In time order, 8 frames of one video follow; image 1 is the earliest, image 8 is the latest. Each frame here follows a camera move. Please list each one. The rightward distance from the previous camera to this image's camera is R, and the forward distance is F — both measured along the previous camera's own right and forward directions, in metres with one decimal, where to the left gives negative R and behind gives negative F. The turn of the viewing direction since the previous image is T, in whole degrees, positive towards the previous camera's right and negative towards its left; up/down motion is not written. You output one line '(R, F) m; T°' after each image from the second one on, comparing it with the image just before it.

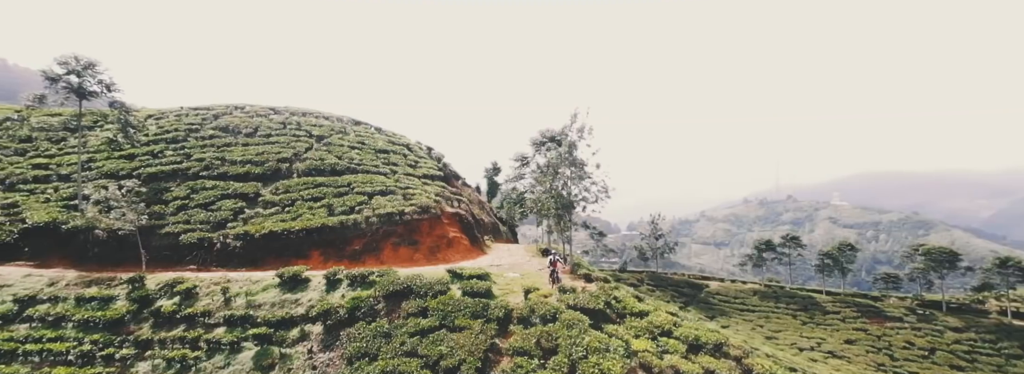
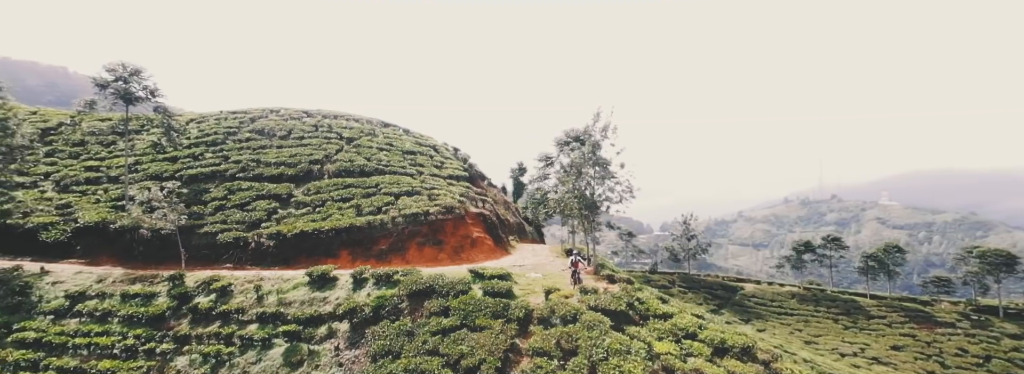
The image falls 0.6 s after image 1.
(+0.2, 0.0) m; -3°
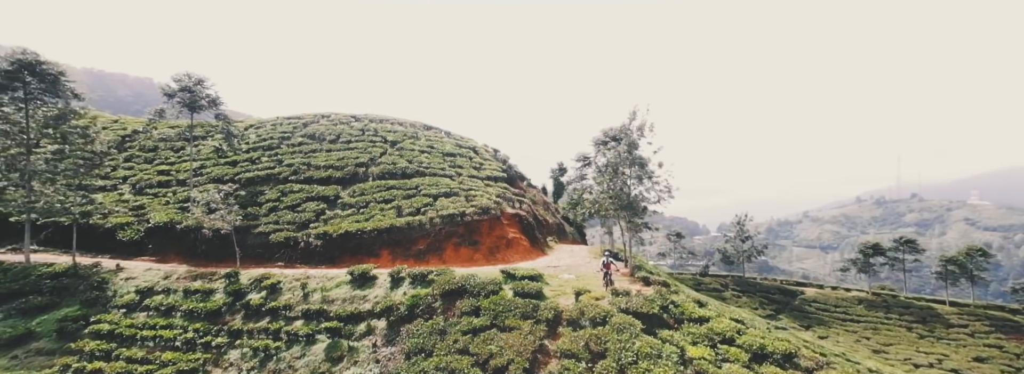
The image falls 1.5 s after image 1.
(+0.4, 0.0) m; -5°
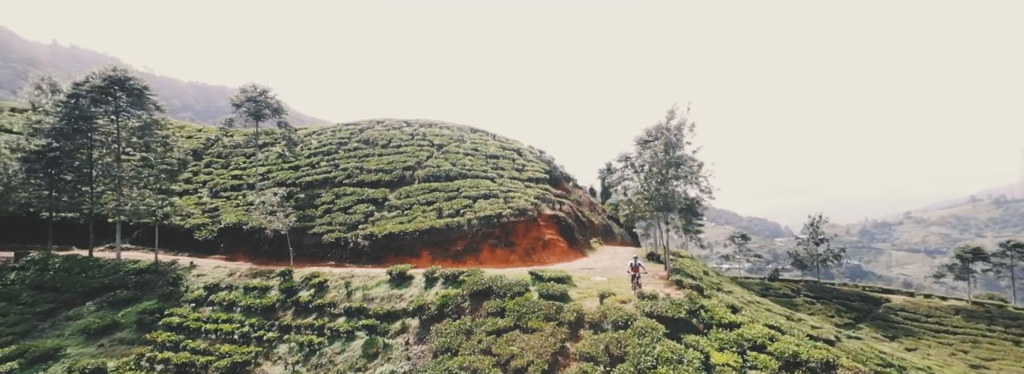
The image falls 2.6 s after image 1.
(+0.8, -0.1) m; -6°
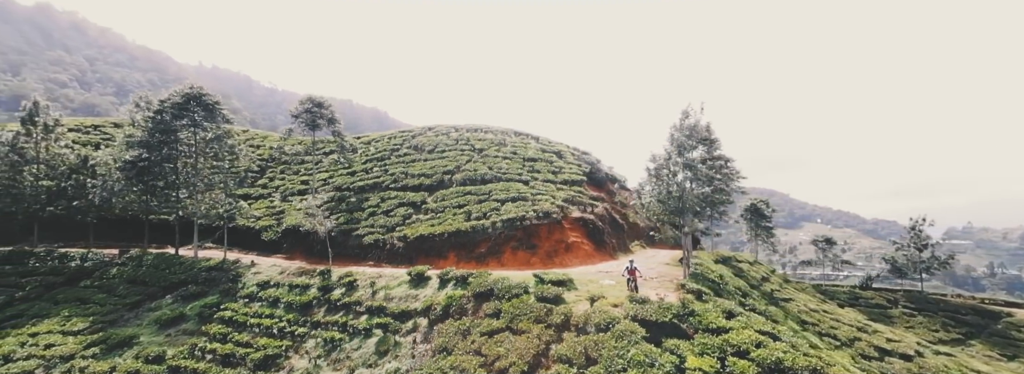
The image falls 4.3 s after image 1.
(+1.8, -0.1) m; -6°
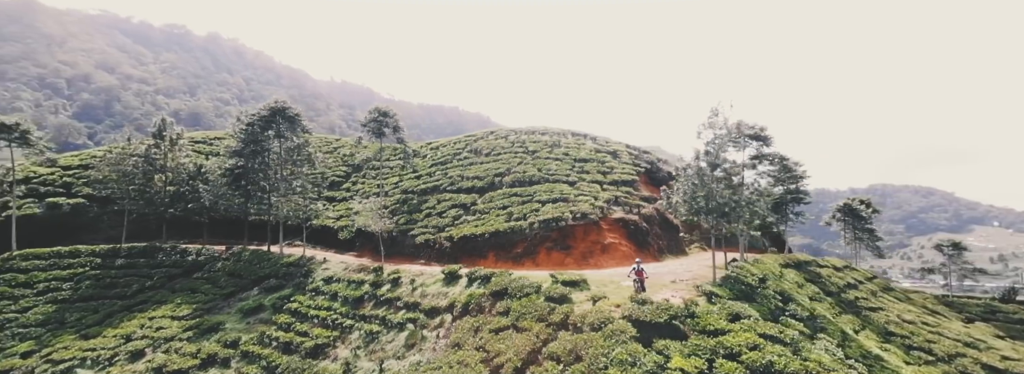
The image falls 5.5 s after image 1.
(+1.9, -0.3) m; -8°
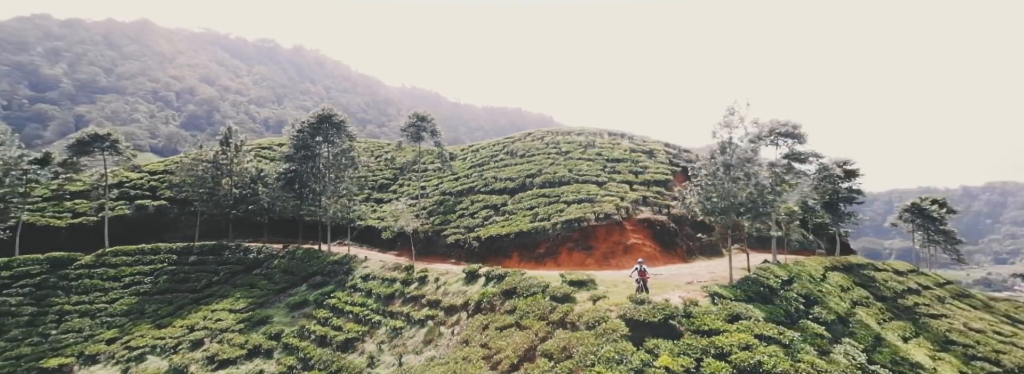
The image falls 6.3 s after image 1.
(+1.3, -0.4) m; -5°
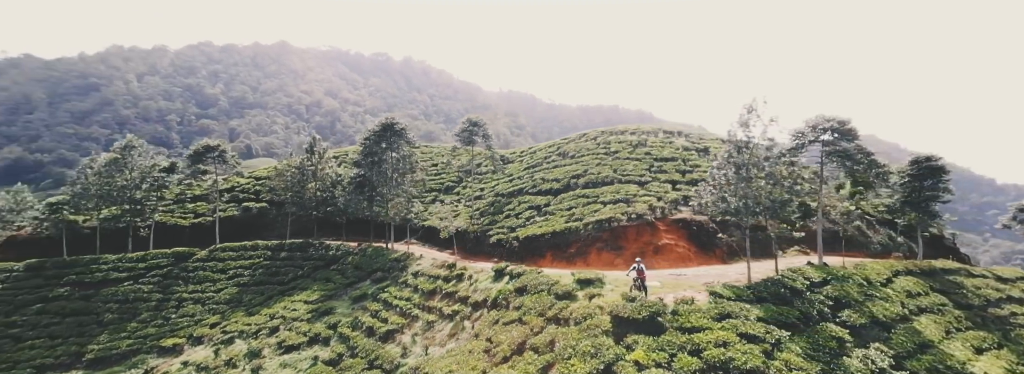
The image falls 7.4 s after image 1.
(+2.0, -0.7) m; -7°
